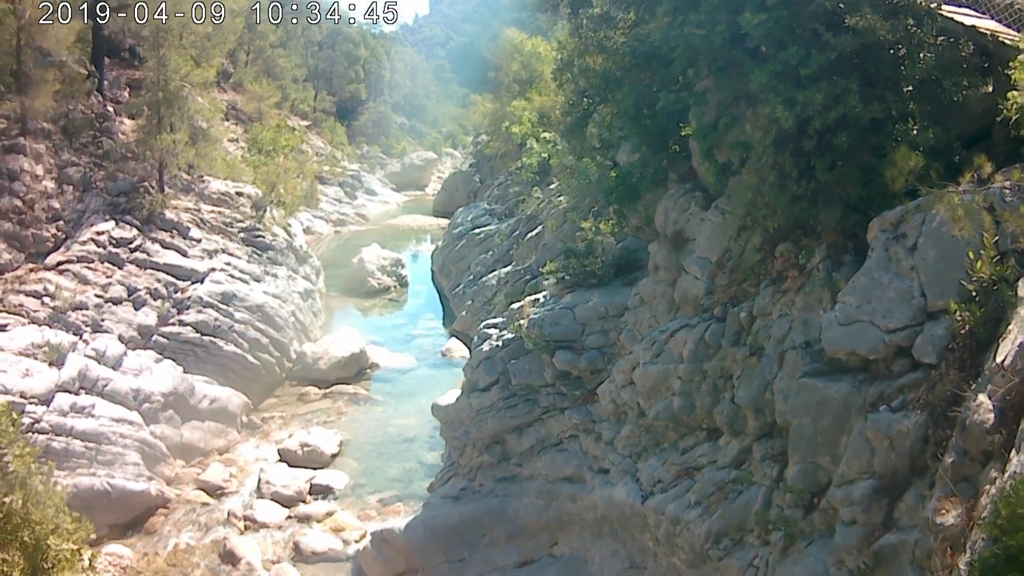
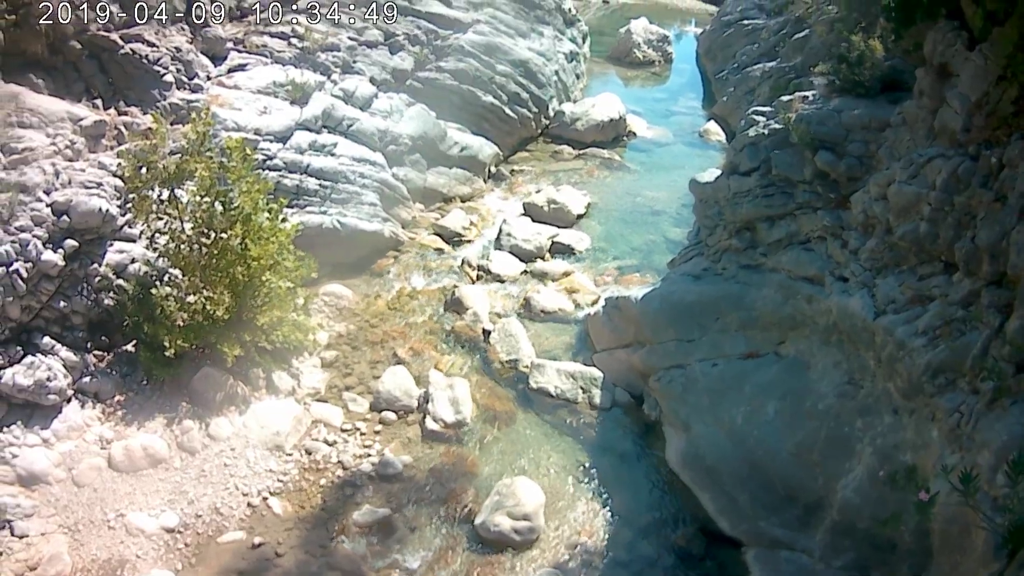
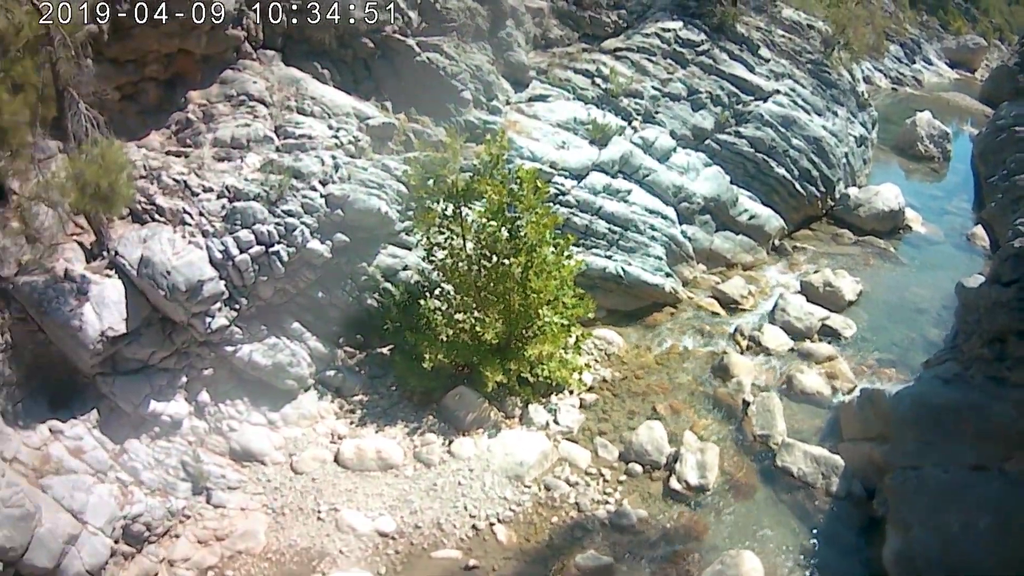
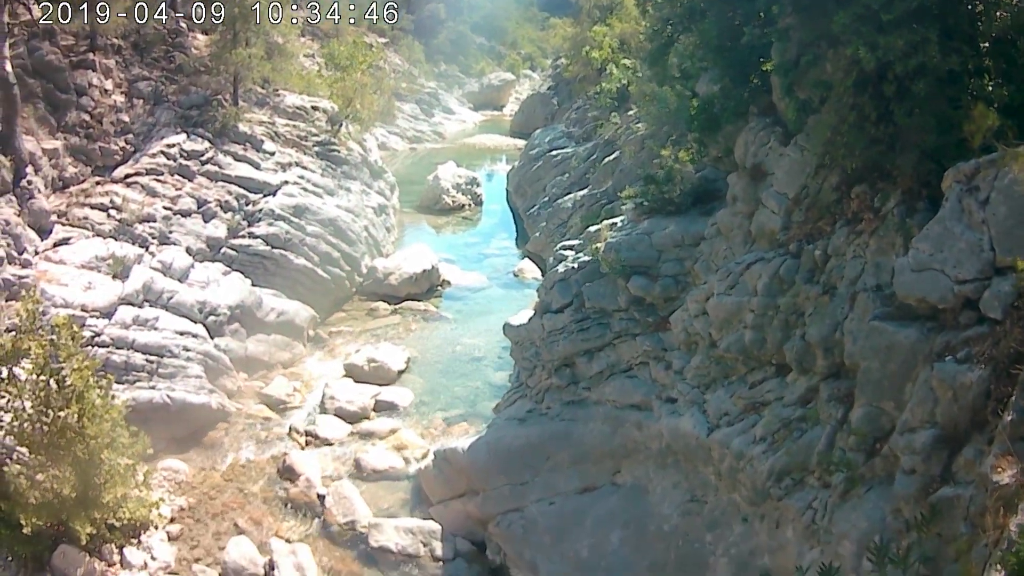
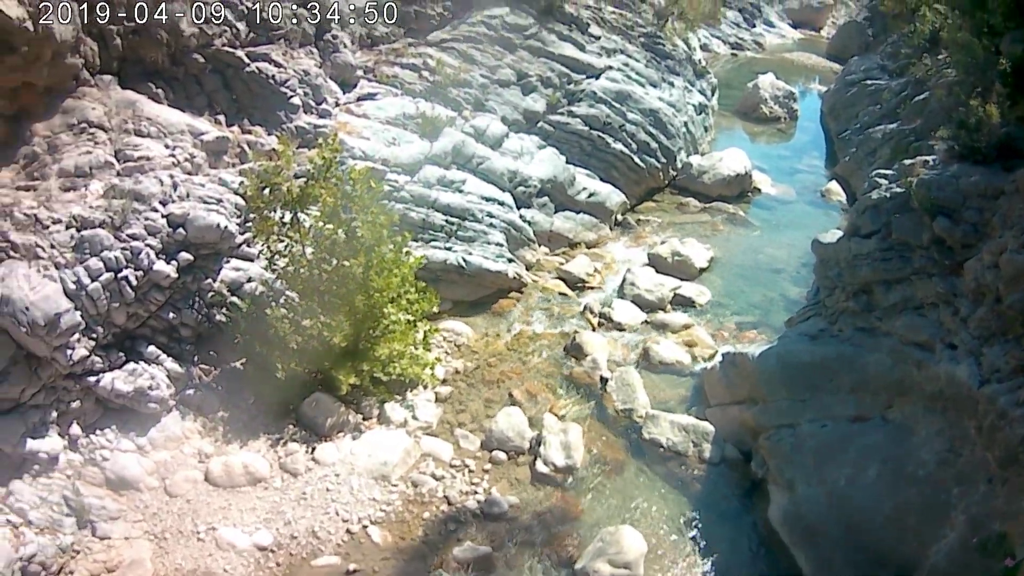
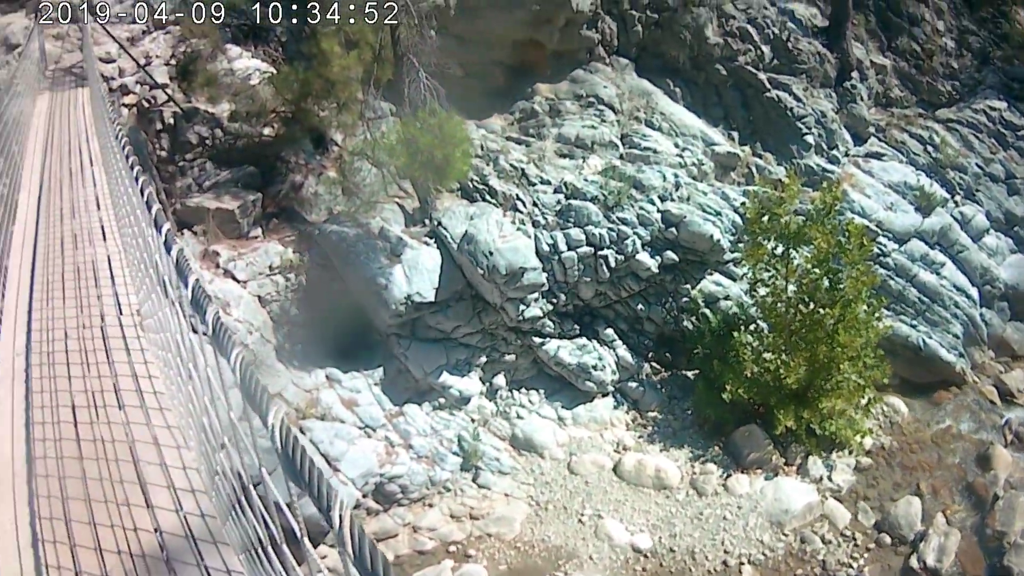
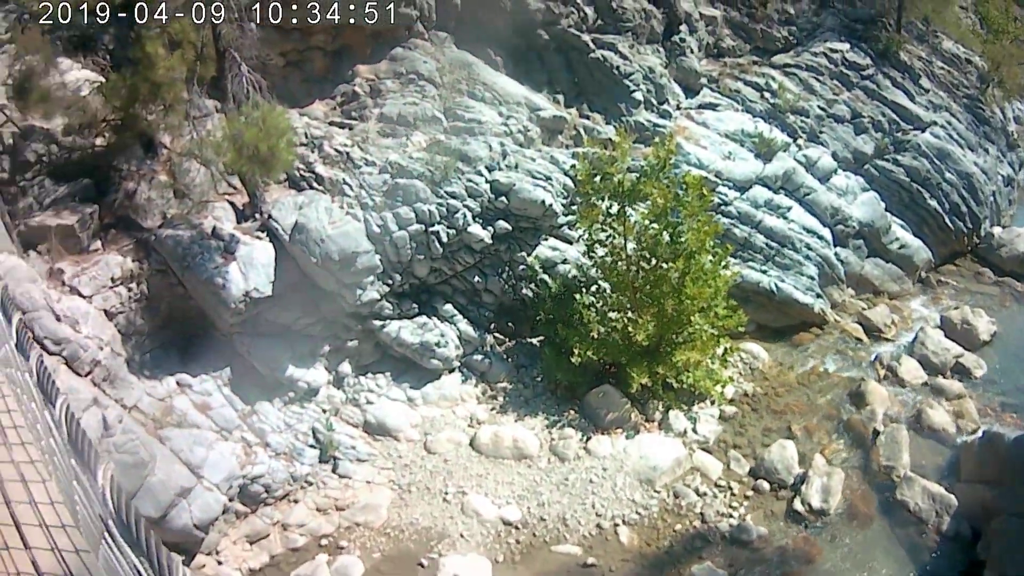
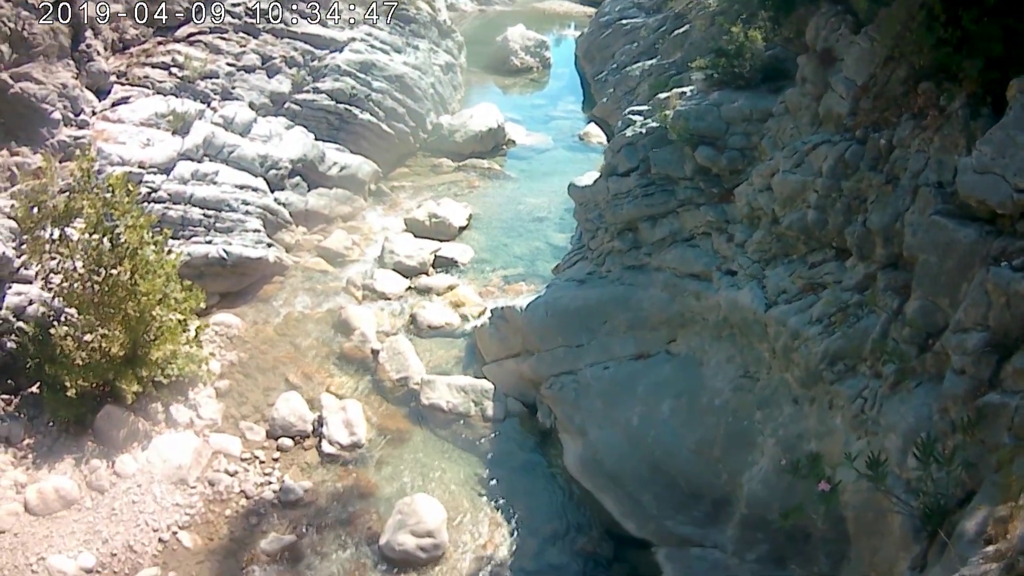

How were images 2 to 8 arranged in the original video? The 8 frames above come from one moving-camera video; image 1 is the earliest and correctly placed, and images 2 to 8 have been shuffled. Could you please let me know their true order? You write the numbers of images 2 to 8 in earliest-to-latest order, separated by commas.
4, 8, 2, 5, 3, 7, 6
